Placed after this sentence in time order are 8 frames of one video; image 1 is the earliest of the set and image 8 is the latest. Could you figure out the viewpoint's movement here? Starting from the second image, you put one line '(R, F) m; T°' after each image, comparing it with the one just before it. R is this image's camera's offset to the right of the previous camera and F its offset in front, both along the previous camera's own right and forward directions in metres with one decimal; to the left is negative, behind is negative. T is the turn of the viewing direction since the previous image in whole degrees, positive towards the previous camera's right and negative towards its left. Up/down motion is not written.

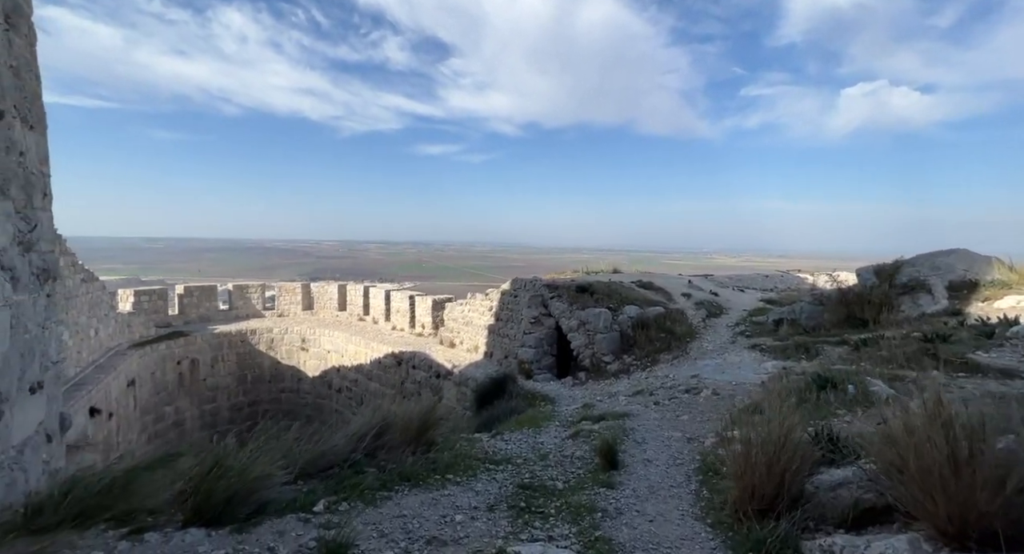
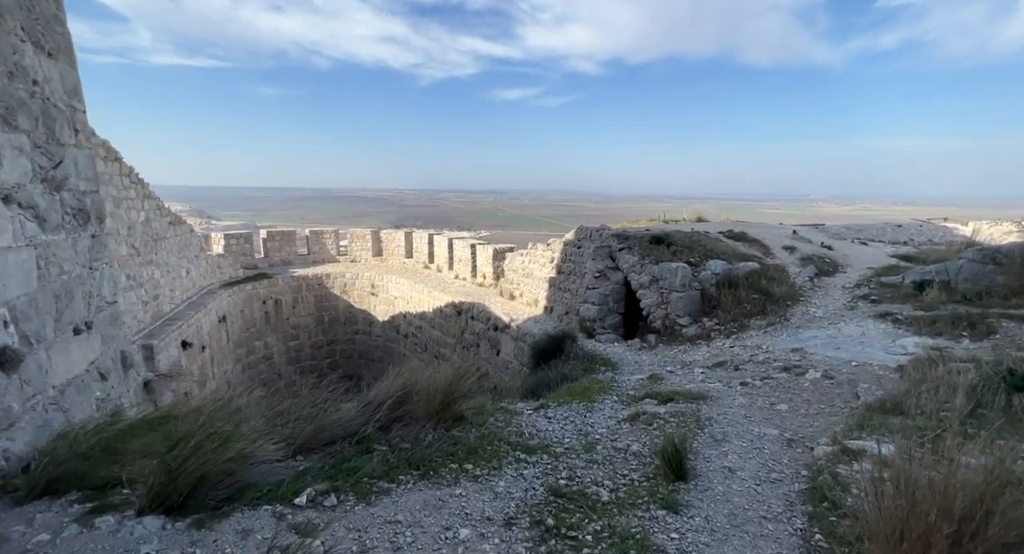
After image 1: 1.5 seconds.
(+0.1, +0.6) m; -9°
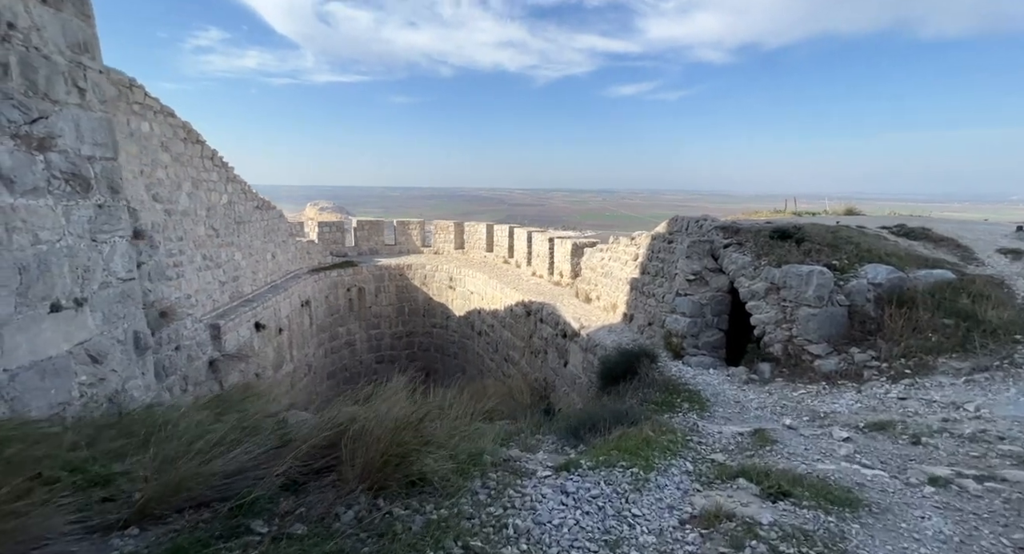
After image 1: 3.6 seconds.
(+0.3, +1.0) m; -12°
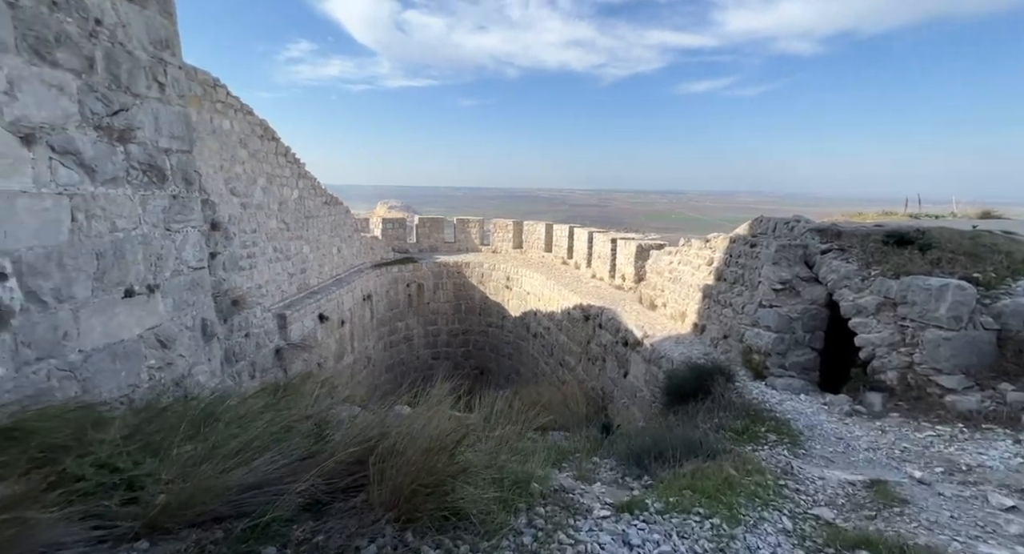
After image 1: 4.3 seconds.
(0.0, +0.3) m; -7°
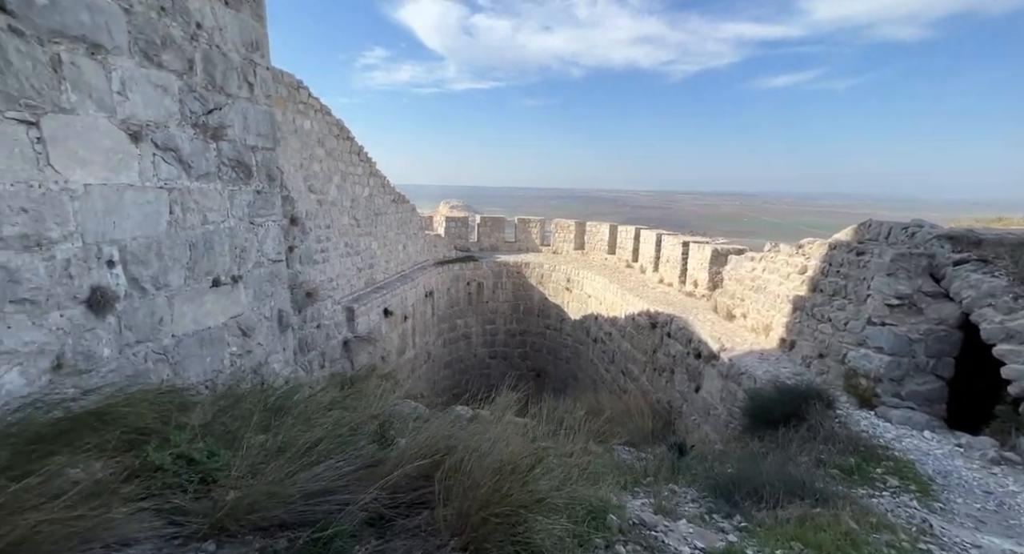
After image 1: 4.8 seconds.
(-0.1, +0.1) m; -7°
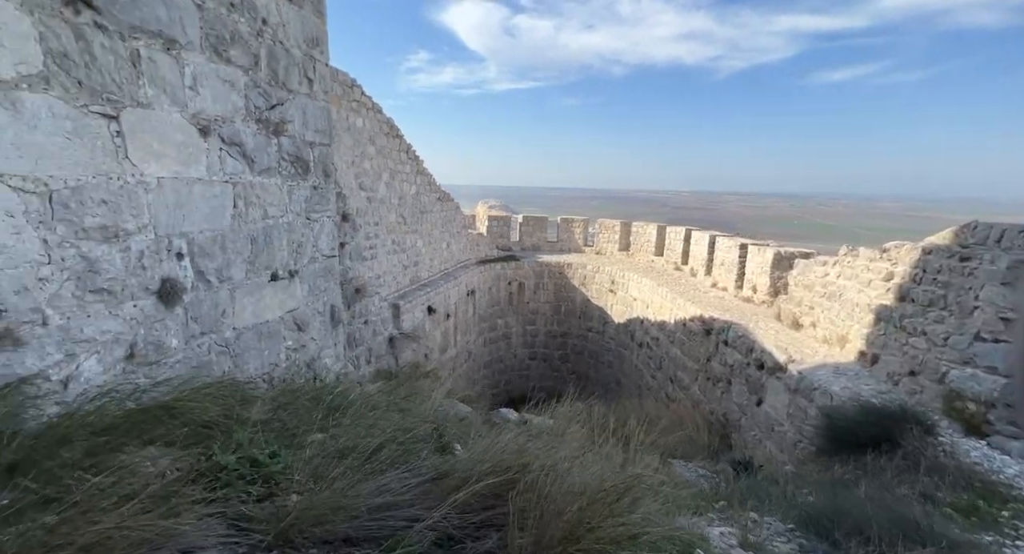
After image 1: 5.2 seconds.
(-0.1, +0.1) m; -4°
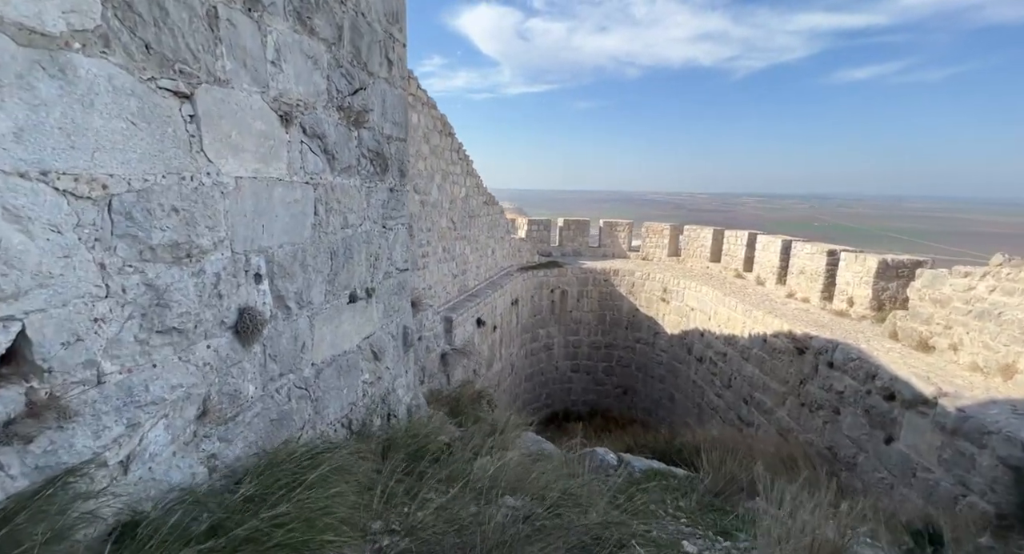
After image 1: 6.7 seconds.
(-0.7, +0.6) m; -1°
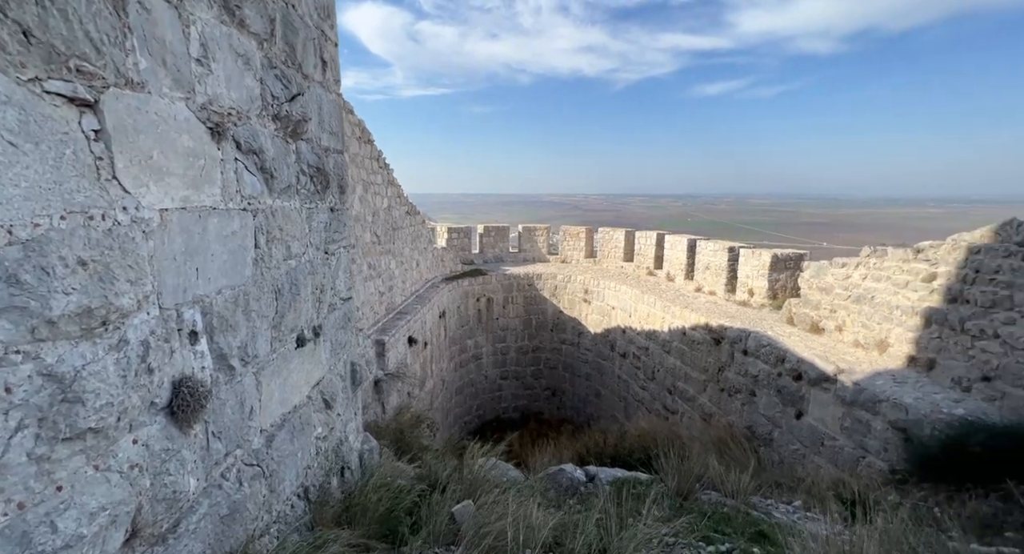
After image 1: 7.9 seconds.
(-0.3, +0.3) m; +11°
